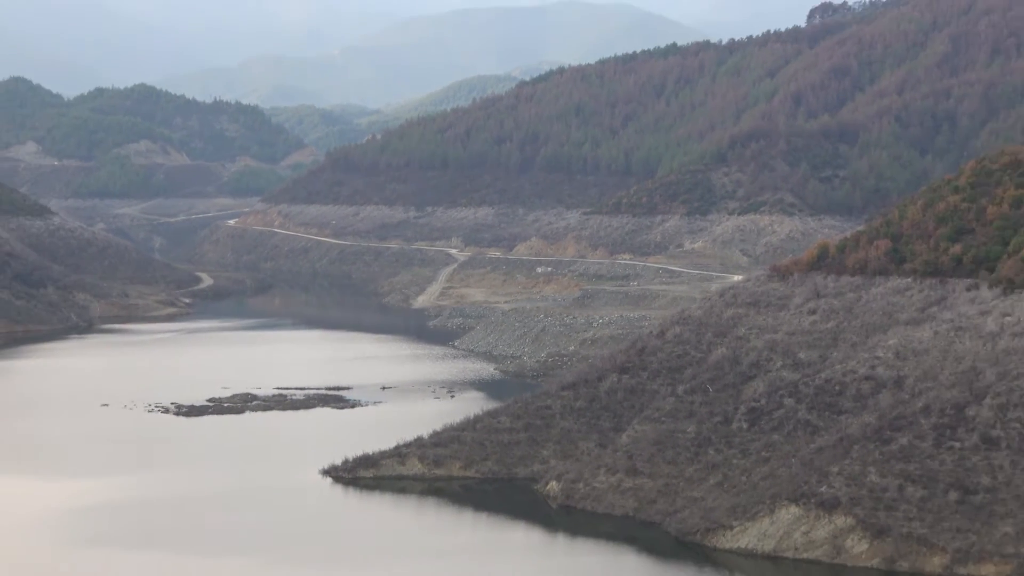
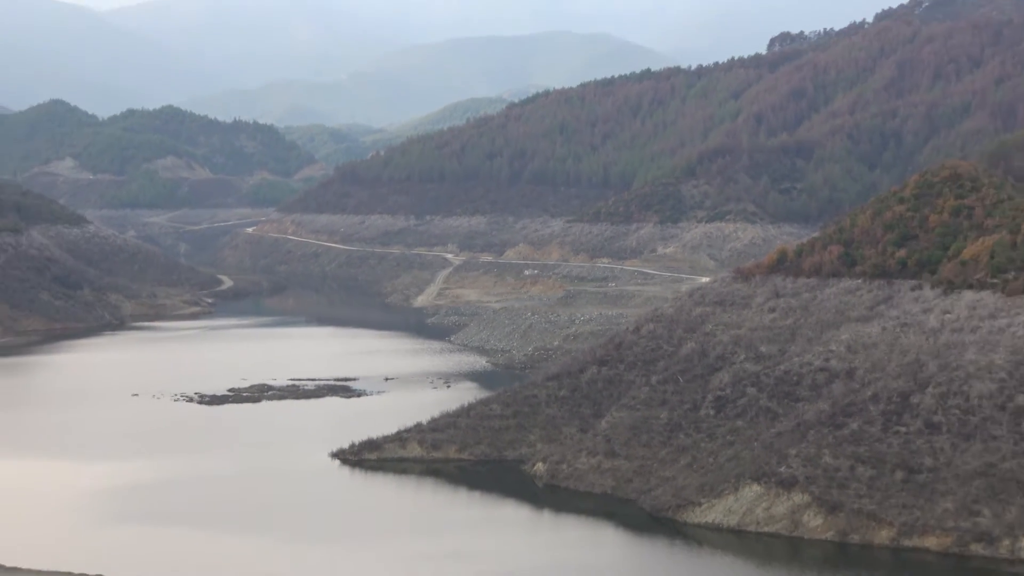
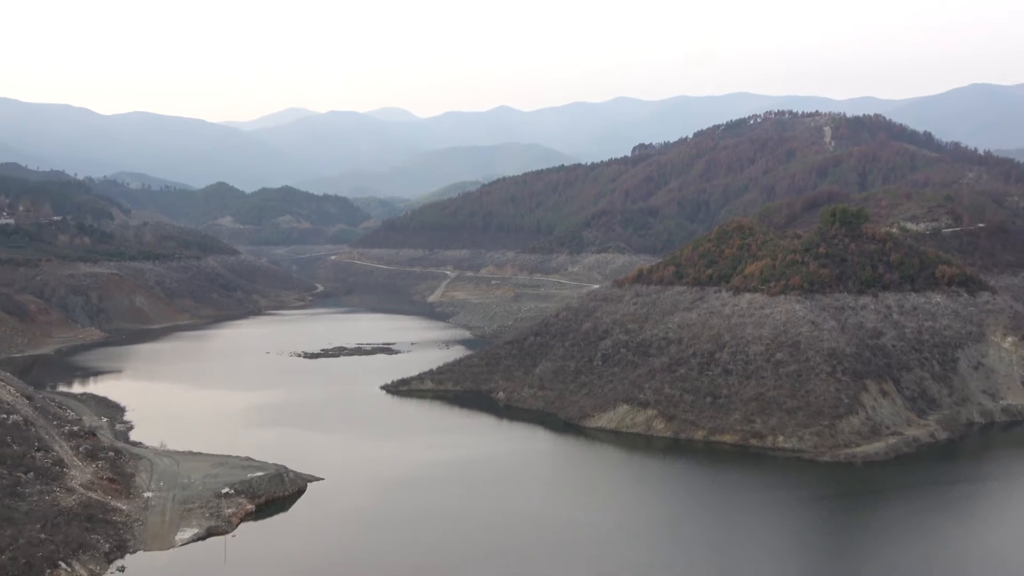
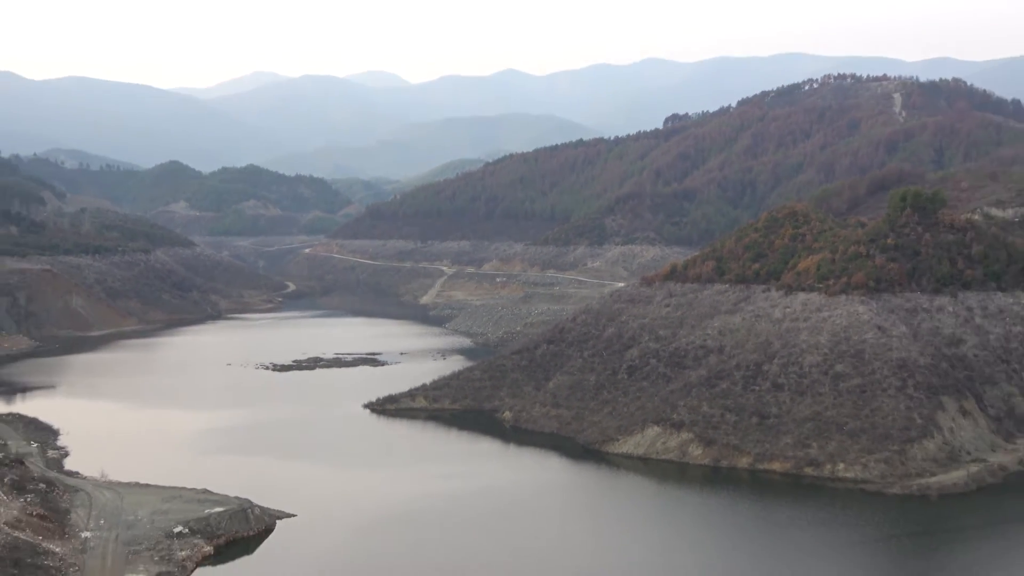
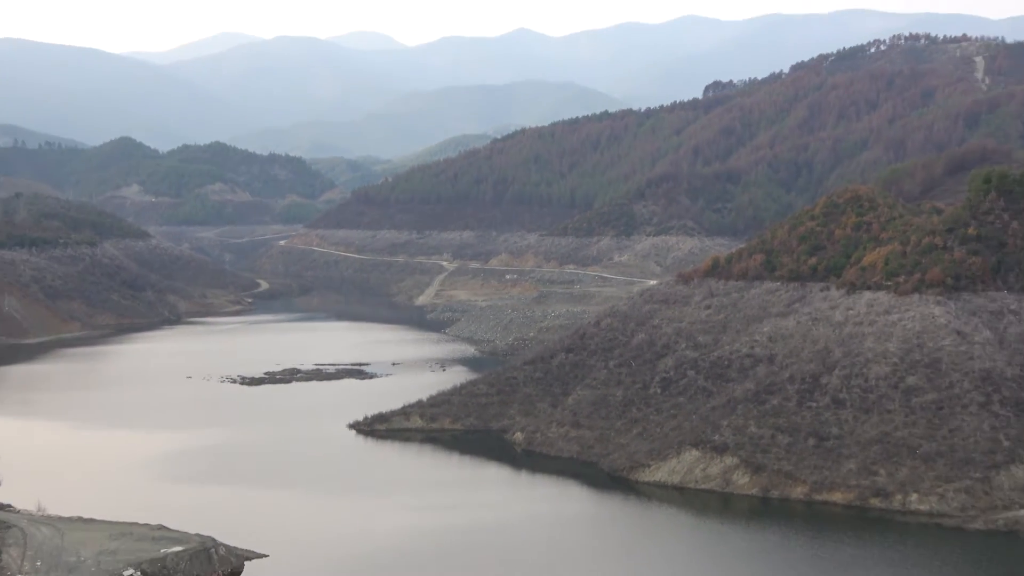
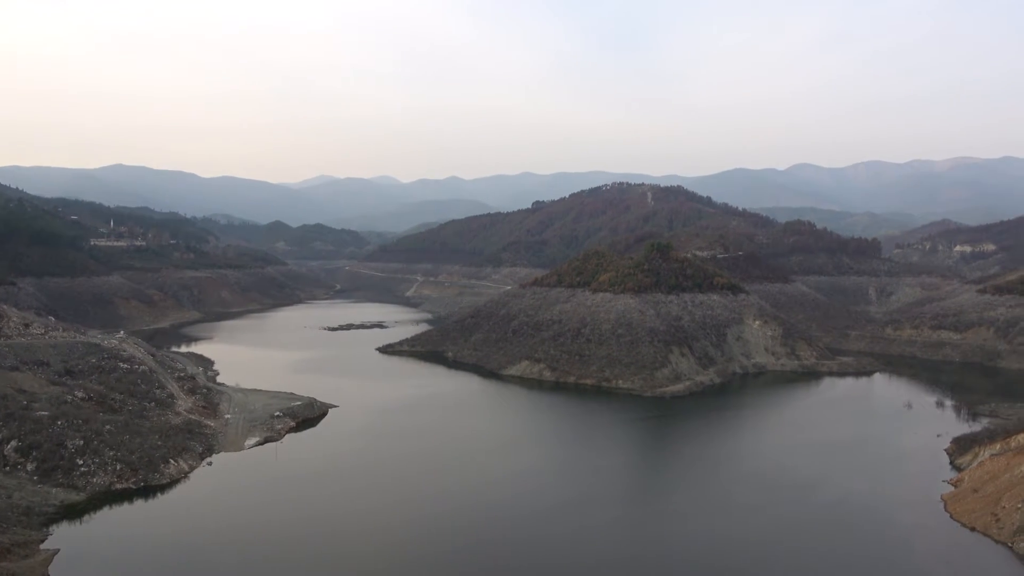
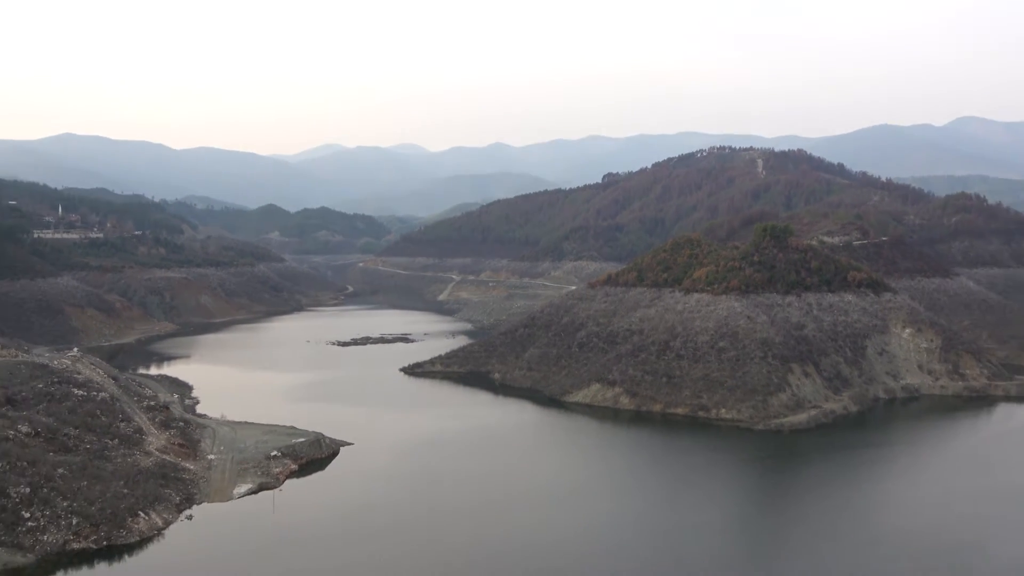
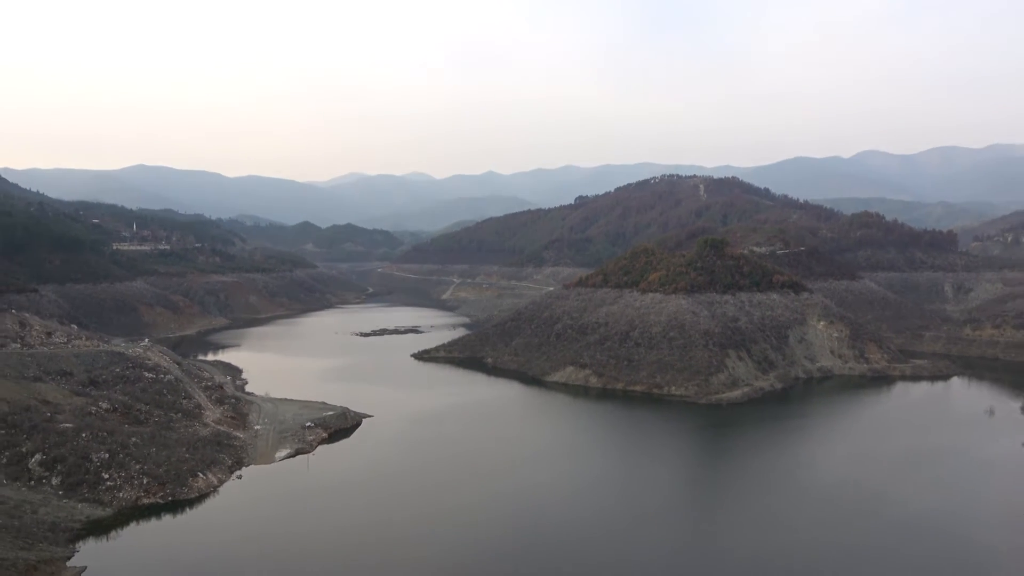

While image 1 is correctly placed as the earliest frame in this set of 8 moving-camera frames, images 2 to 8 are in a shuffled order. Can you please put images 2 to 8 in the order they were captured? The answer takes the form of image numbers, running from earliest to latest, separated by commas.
2, 5, 4, 3, 7, 8, 6
